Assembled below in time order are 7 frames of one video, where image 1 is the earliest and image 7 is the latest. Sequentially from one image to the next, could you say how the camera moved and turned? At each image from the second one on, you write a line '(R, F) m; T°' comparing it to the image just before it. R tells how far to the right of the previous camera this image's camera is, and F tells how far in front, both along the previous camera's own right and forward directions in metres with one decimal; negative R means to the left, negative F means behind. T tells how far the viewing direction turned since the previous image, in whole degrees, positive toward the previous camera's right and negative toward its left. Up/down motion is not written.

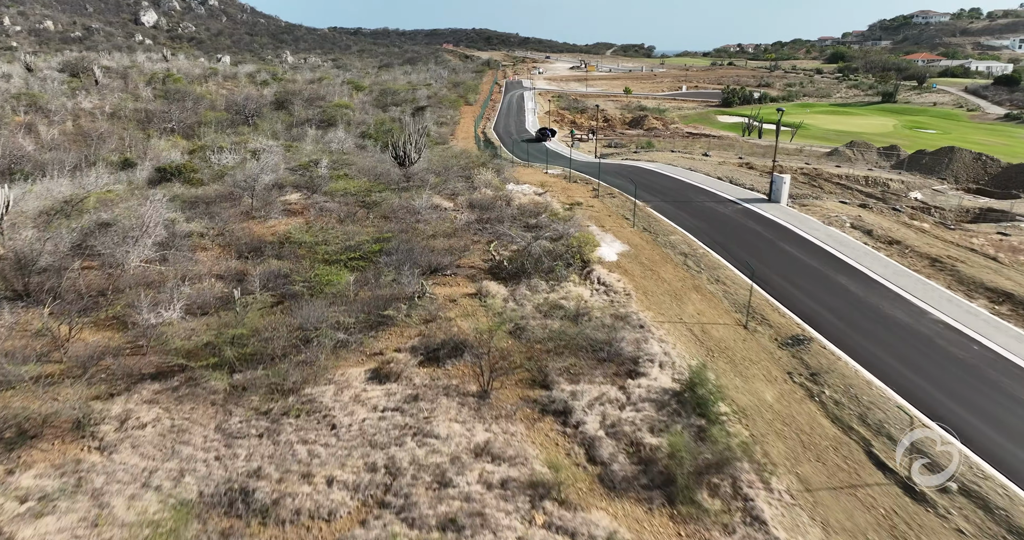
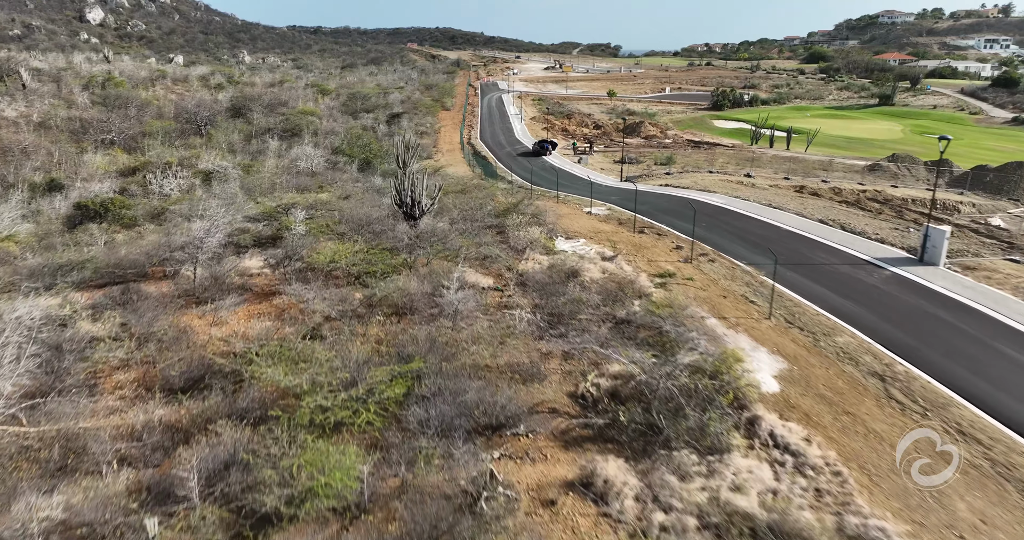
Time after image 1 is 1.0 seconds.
(-1.8, +5.7) m; +3°
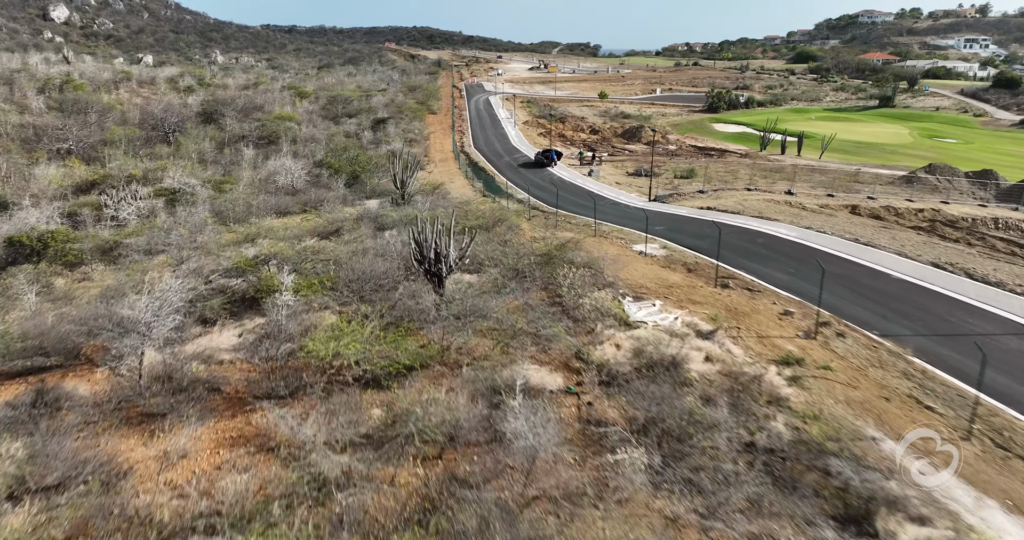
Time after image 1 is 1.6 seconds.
(-1.2, +3.6) m; +2°
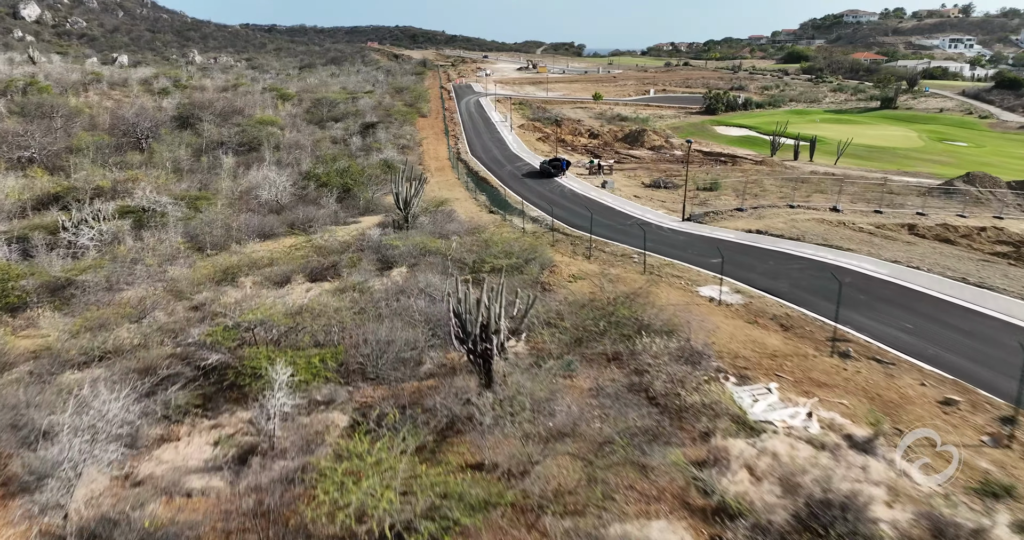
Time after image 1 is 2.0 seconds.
(-1.0, +2.9) m; +1°
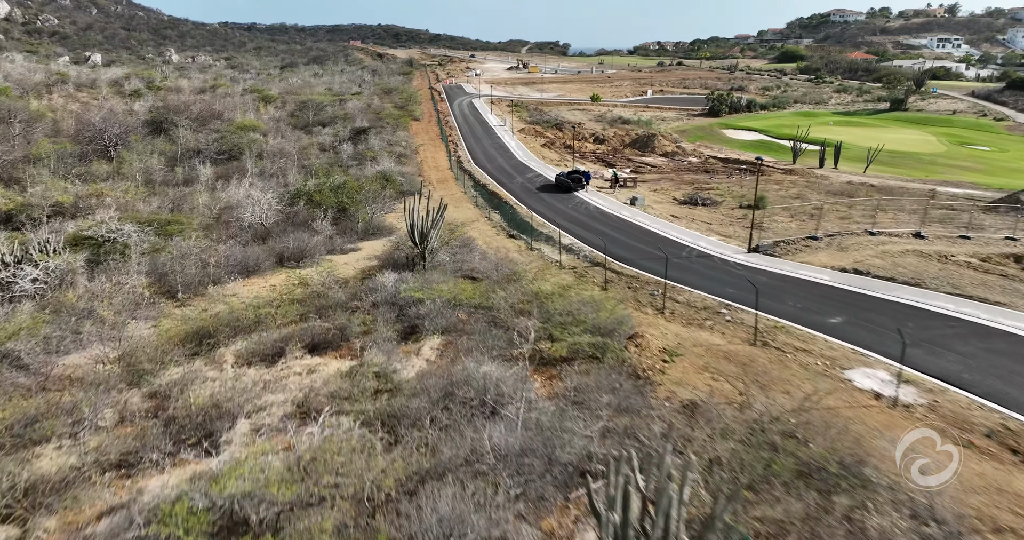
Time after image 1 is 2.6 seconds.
(-1.3, +3.6) m; +1°
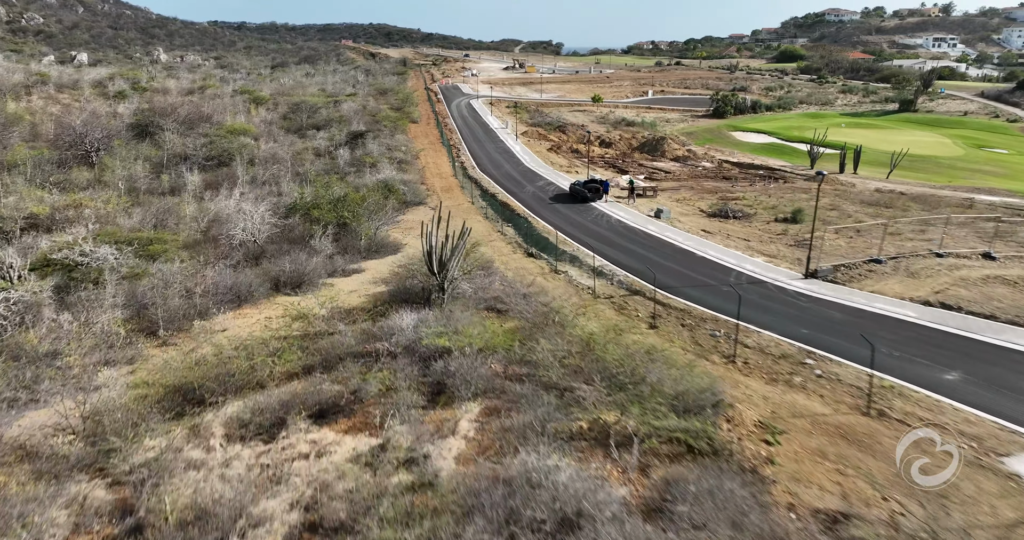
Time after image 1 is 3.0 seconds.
(-0.8, +2.1) m; +1°
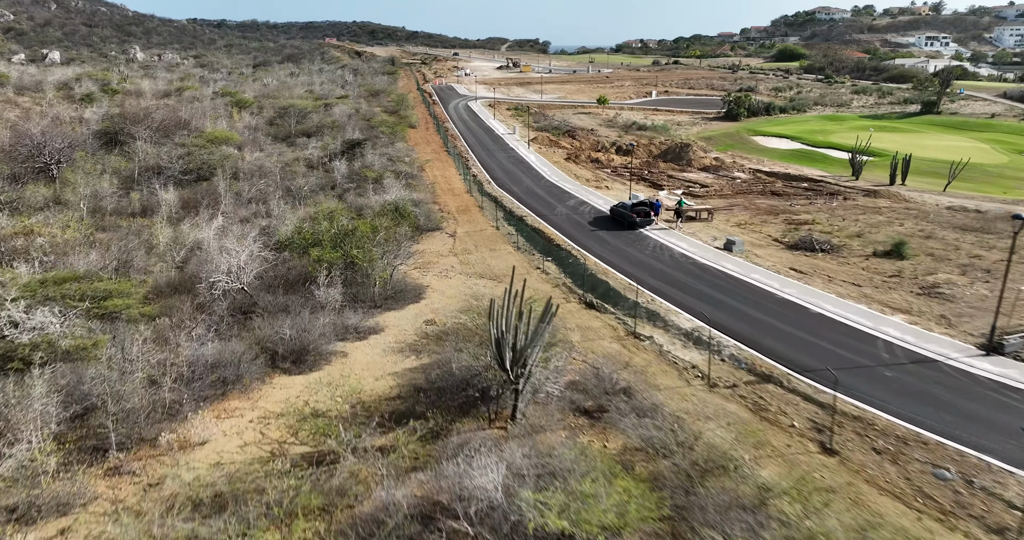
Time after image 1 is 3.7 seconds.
(-1.7, +4.3) m; +1°
